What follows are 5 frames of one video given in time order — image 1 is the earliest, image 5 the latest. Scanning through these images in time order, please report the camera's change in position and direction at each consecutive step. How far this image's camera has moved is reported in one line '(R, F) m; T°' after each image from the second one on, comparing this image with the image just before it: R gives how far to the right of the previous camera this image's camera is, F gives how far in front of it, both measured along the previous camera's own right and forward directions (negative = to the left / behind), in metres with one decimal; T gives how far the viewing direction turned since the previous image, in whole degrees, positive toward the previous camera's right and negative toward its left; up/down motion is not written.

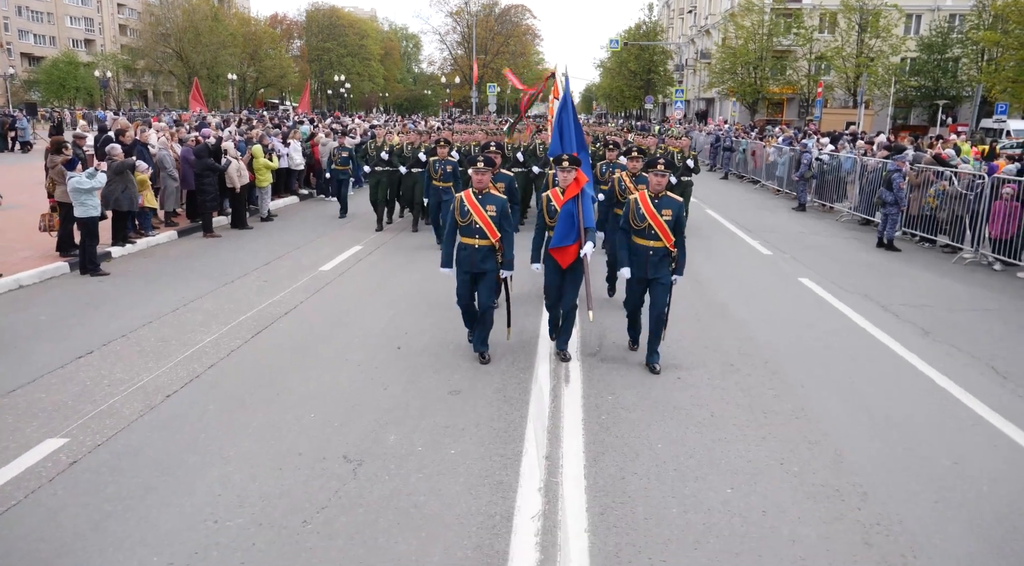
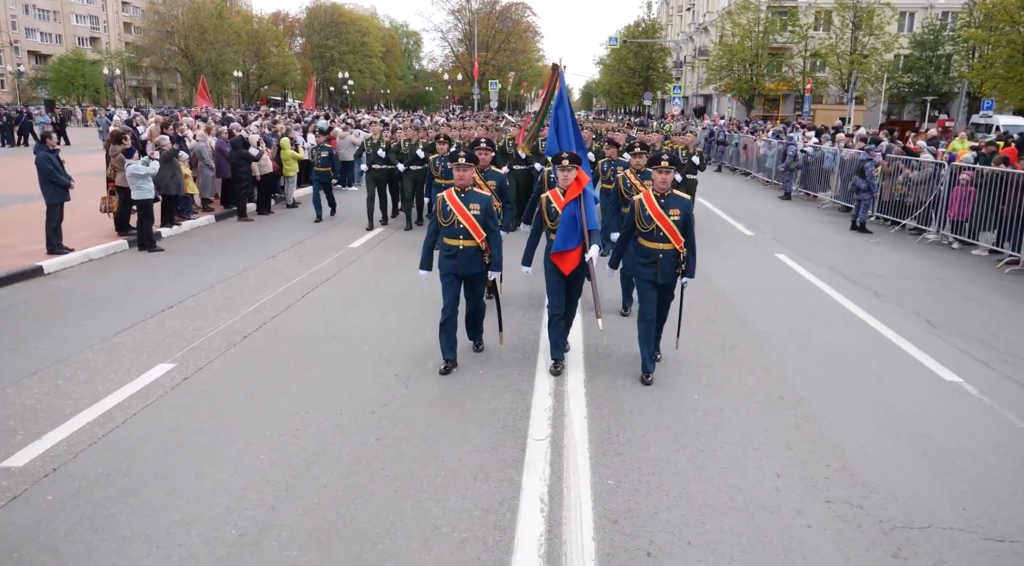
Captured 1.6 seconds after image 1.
(-0.1, -1.2) m; 0°
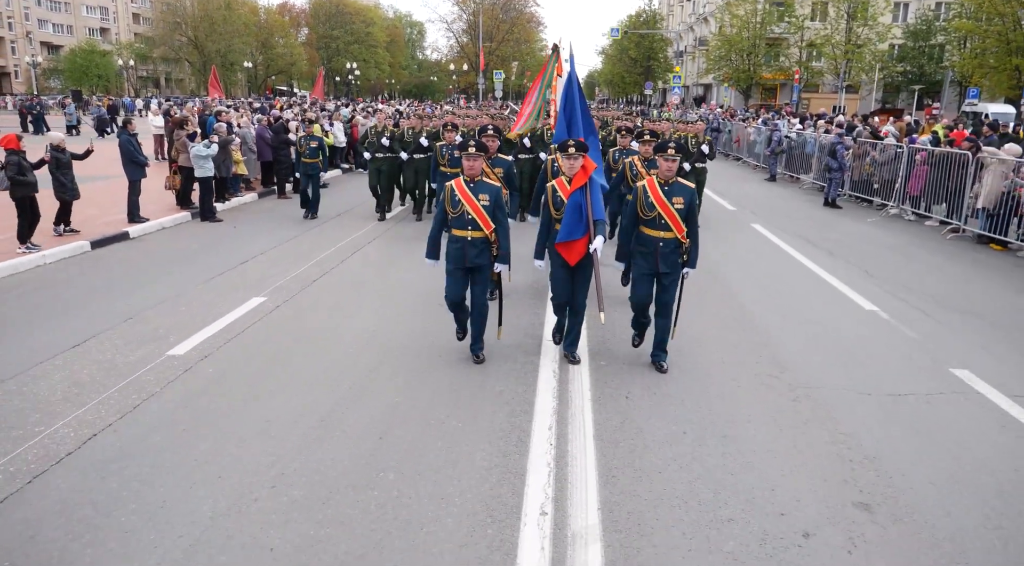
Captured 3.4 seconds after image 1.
(-0.2, -1.7) m; 0°
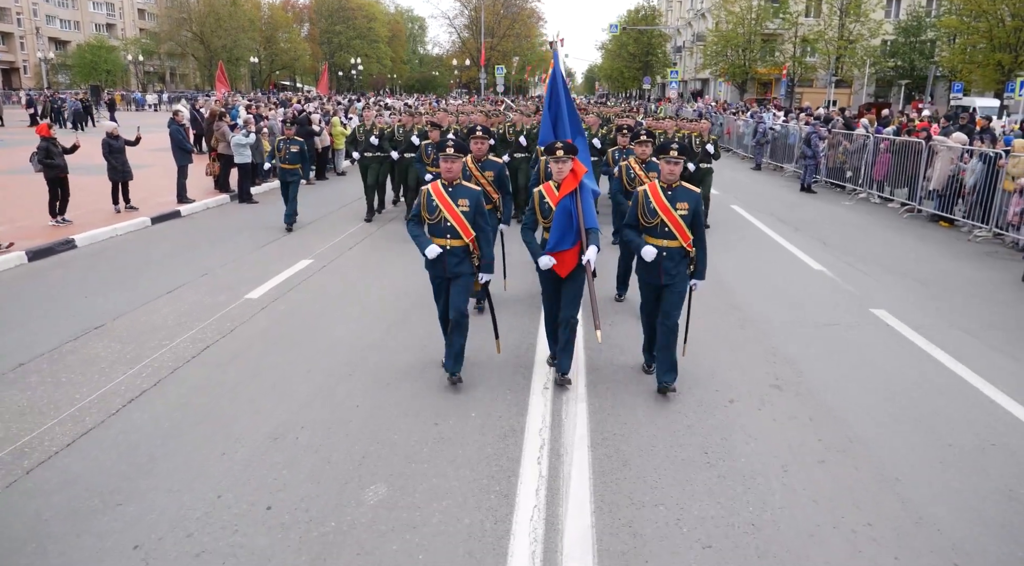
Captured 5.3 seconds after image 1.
(-0.1, -1.5) m; 0°
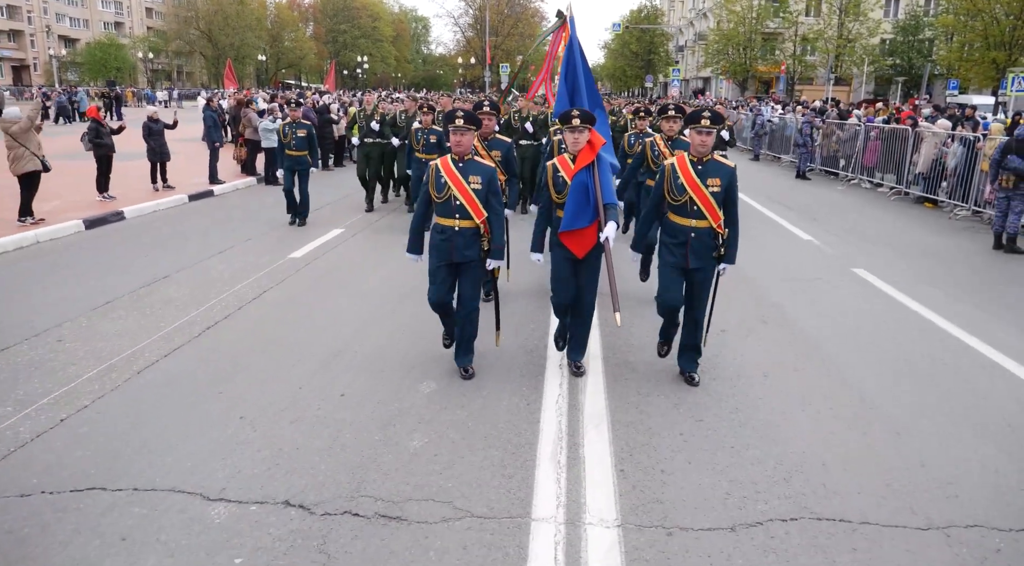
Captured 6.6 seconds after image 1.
(-0.2, -0.8) m; 0°
